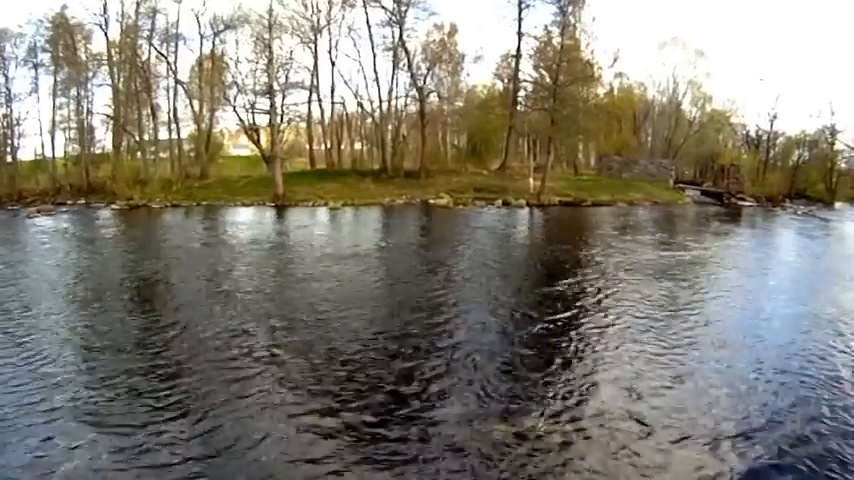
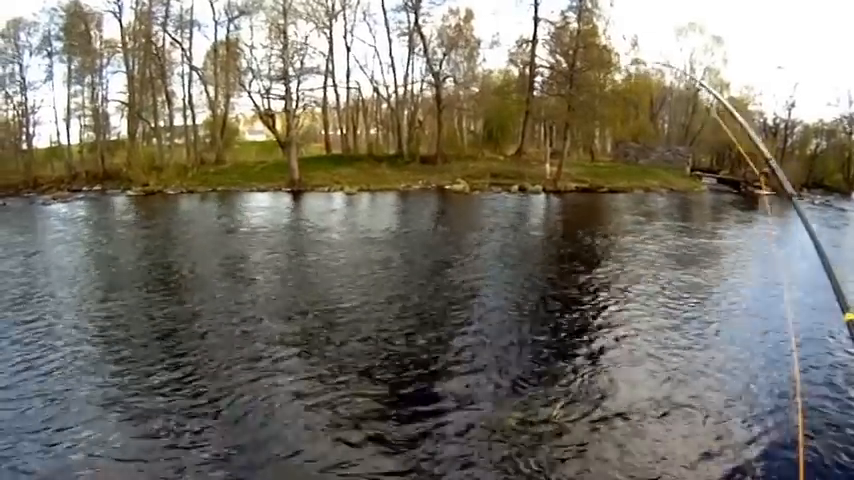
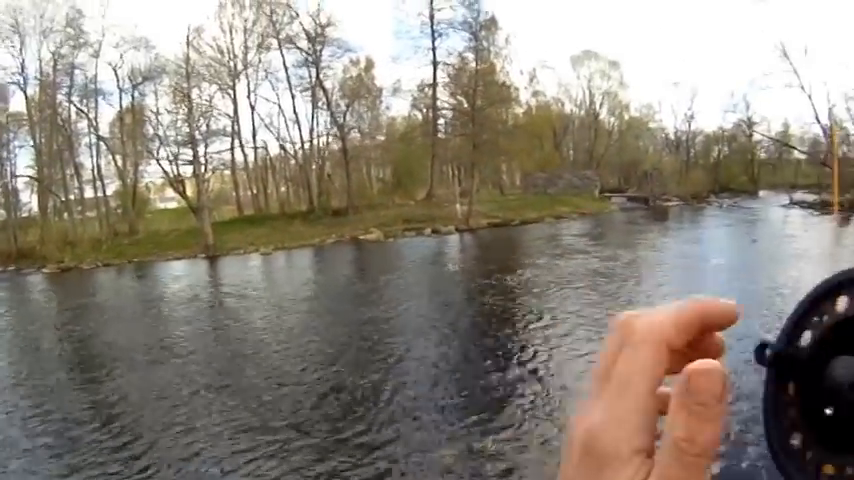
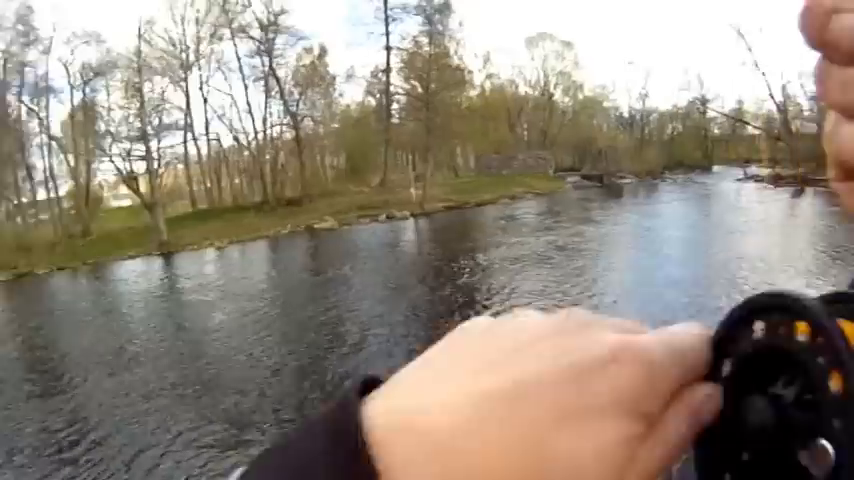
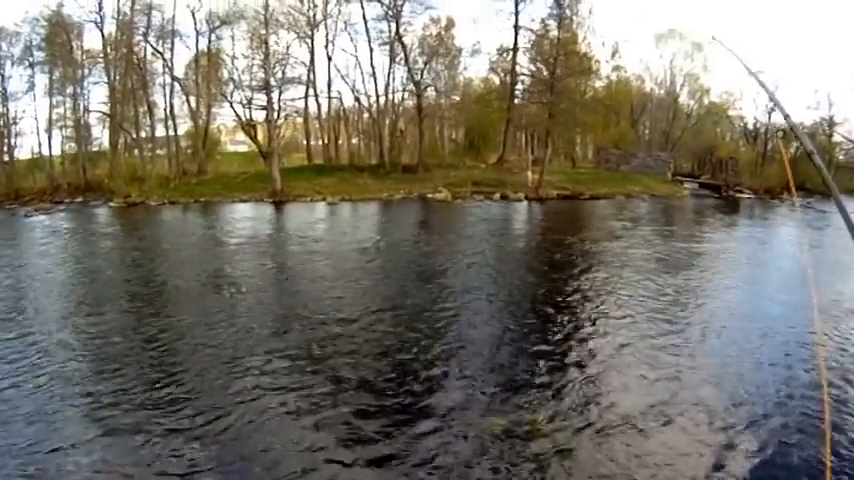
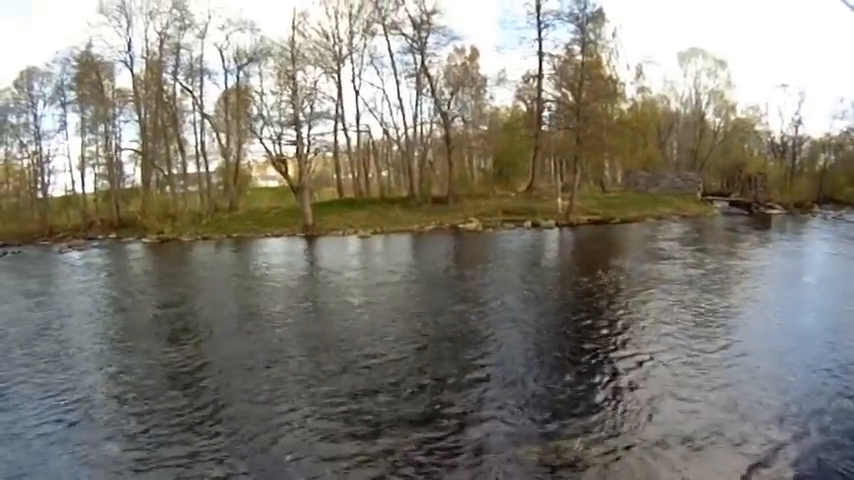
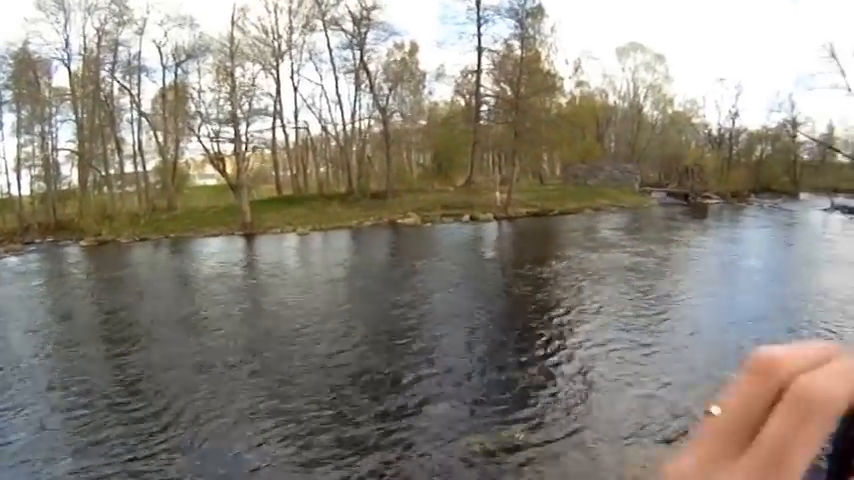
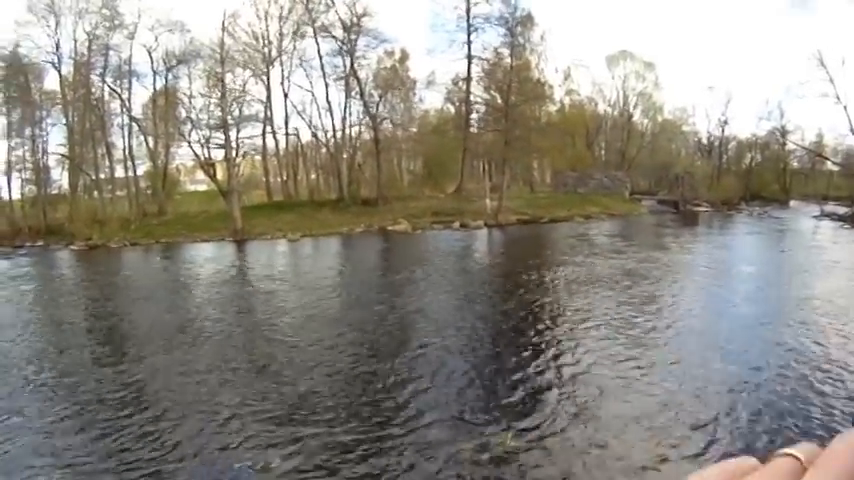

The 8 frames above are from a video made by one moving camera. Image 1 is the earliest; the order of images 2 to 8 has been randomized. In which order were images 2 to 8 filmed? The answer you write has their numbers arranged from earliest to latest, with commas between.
2, 5, 6, 7, 3, 8, 4
